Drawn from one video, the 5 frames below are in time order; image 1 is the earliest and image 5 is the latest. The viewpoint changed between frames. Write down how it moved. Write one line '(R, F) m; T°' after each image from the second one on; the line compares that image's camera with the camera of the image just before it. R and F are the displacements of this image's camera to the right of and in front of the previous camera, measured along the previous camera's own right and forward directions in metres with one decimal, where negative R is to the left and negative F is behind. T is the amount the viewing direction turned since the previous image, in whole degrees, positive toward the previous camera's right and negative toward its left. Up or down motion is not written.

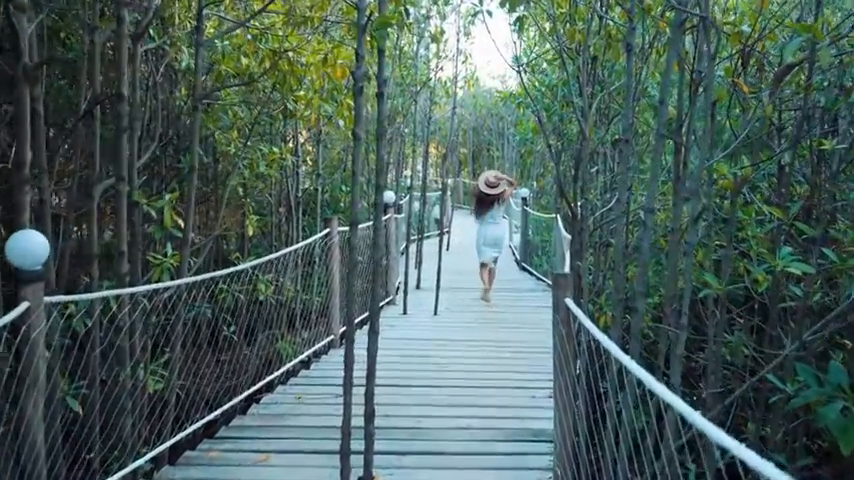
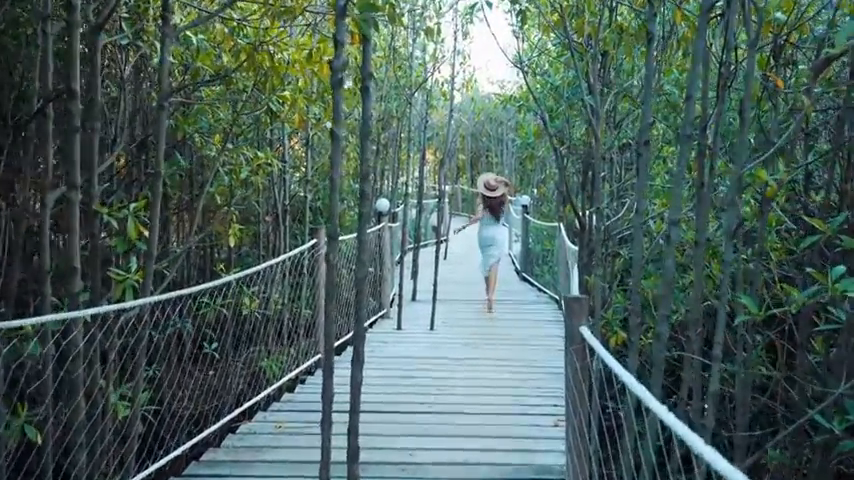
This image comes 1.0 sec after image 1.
(0.0, +0.4) m; 0°
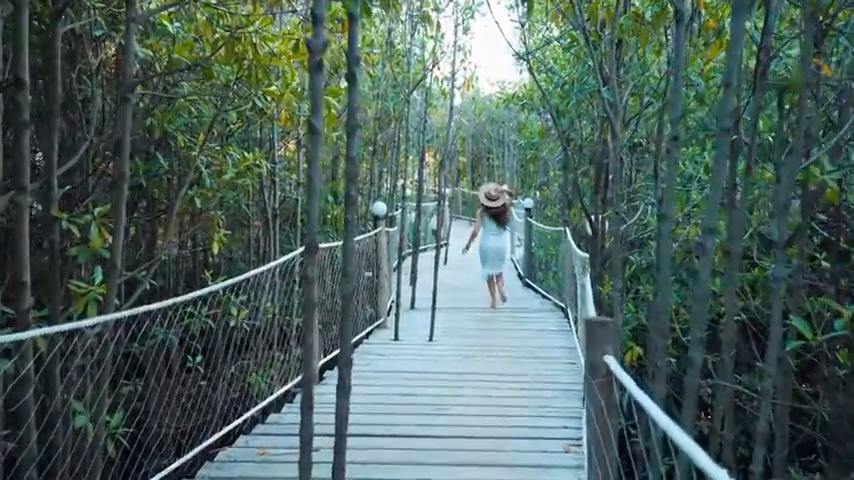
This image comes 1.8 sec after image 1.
(0.0, +0.3) m; 0°
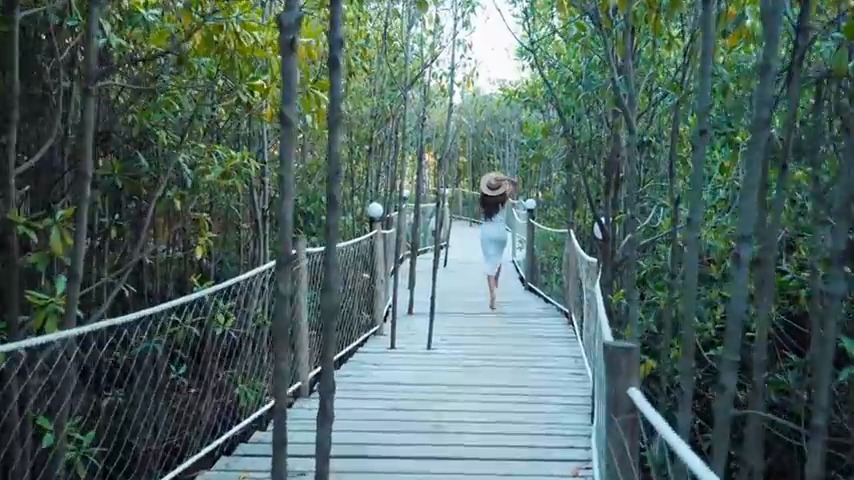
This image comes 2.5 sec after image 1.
(0.0, +0.3) m; 0°
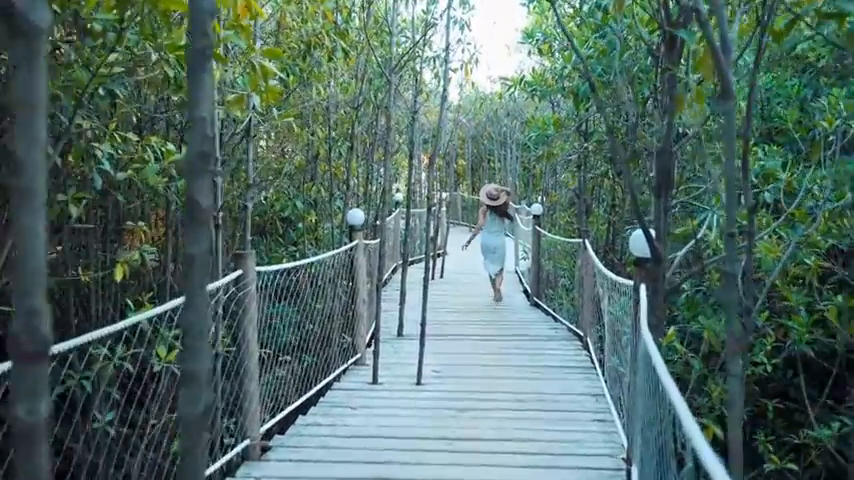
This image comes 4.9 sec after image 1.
(+0.1, +0.9) m; 0°
